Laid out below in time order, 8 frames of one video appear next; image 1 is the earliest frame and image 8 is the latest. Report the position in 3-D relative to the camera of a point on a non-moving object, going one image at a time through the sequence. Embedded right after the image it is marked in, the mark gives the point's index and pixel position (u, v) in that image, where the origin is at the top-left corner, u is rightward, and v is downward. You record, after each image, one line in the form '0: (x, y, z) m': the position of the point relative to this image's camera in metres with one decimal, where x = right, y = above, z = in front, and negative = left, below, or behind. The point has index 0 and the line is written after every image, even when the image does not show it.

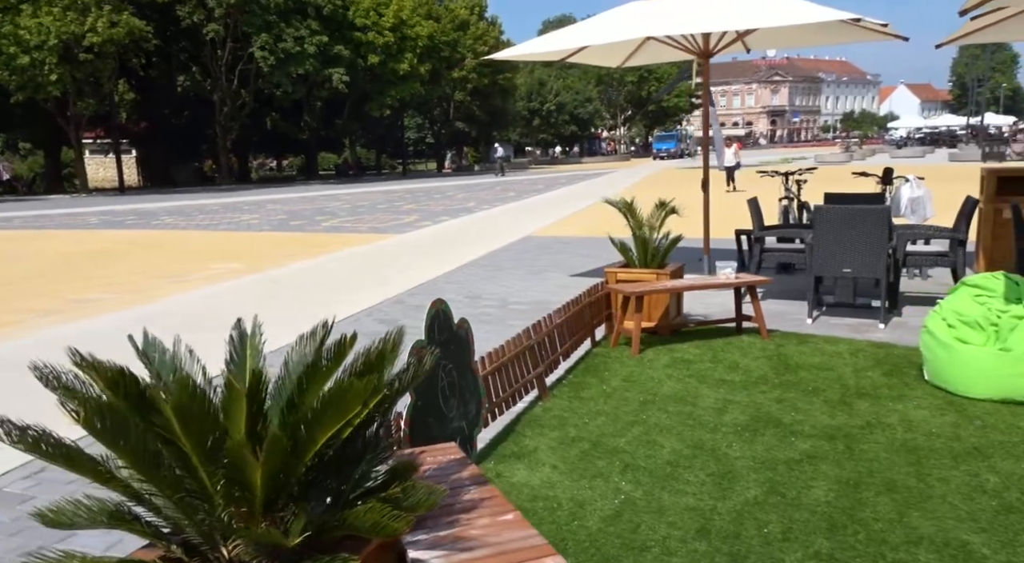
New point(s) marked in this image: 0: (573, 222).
0: (+1.3, +1.3, +17.7) m
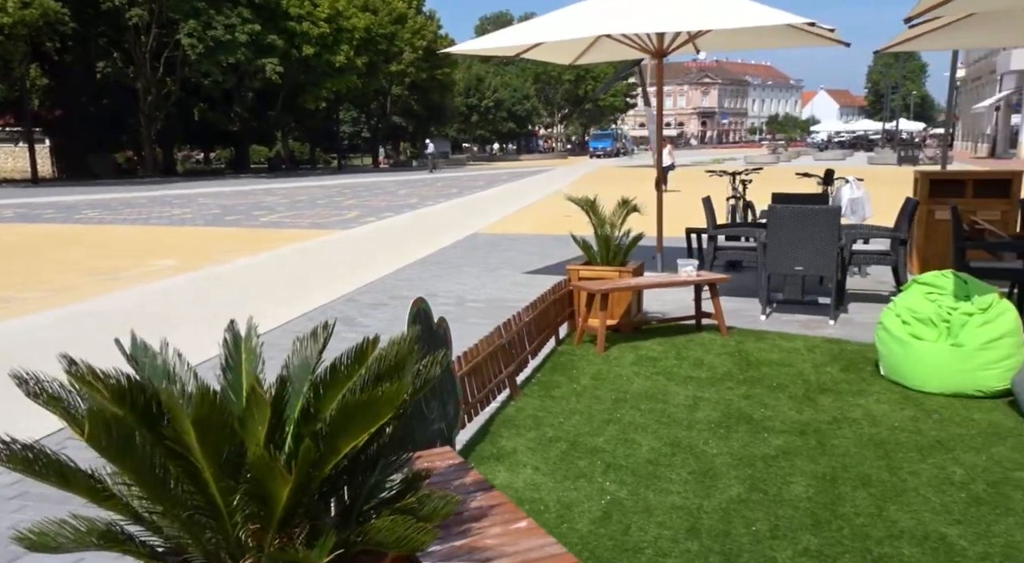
0: (+0.1, +1.4, +17.7) m
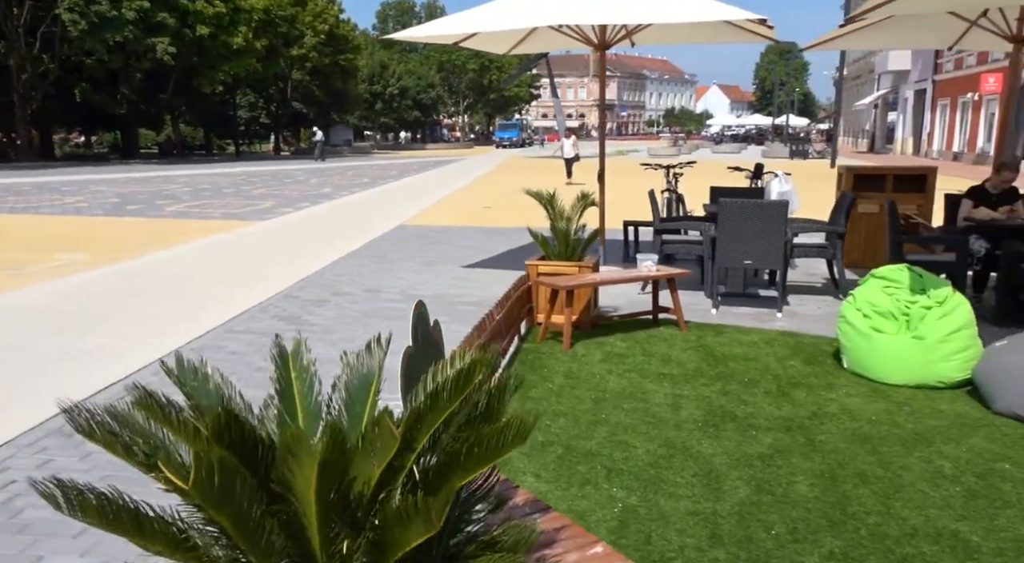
0: (-1.6, +1.6, +17.4) m
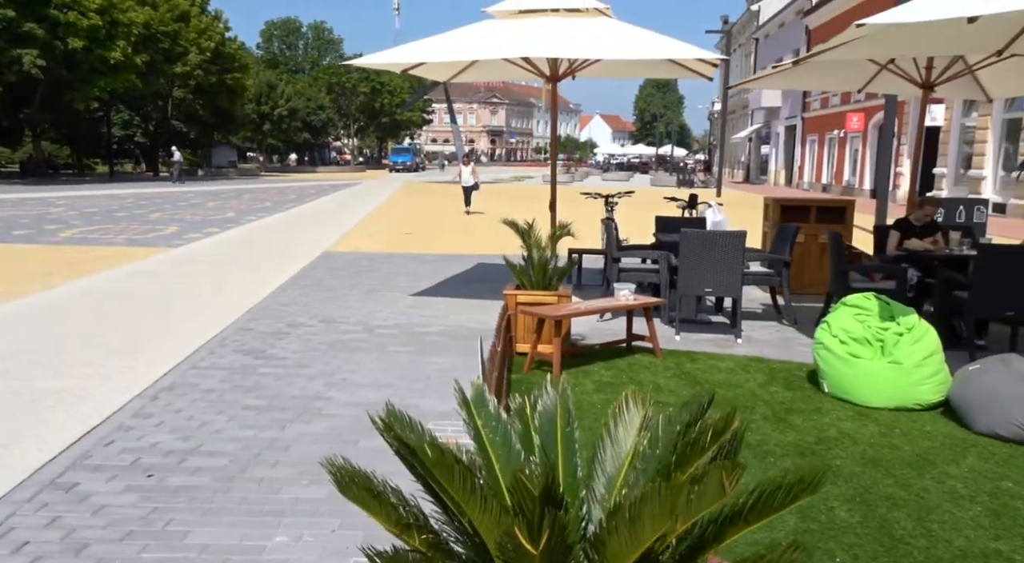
0: (-3.4, +1.0, +17.1) m
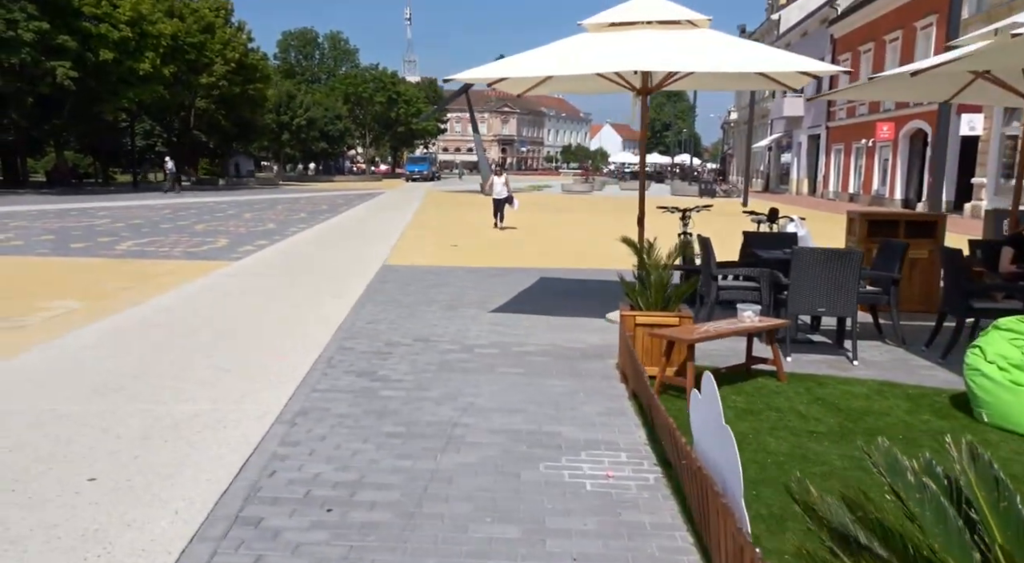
0: (-2.3, +0.7, +17.0) m
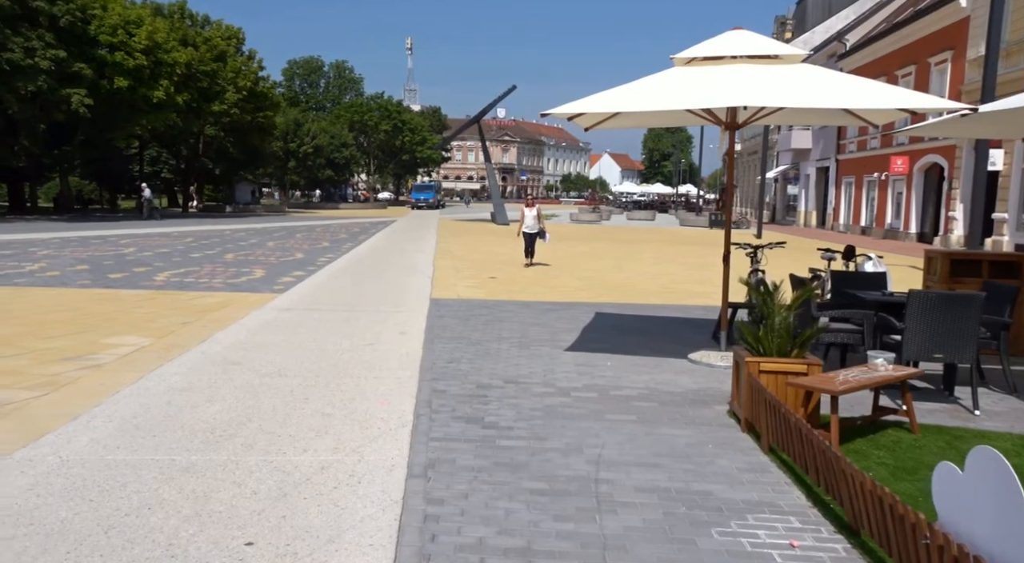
0: (-1.4, 0.0, +16.8) m
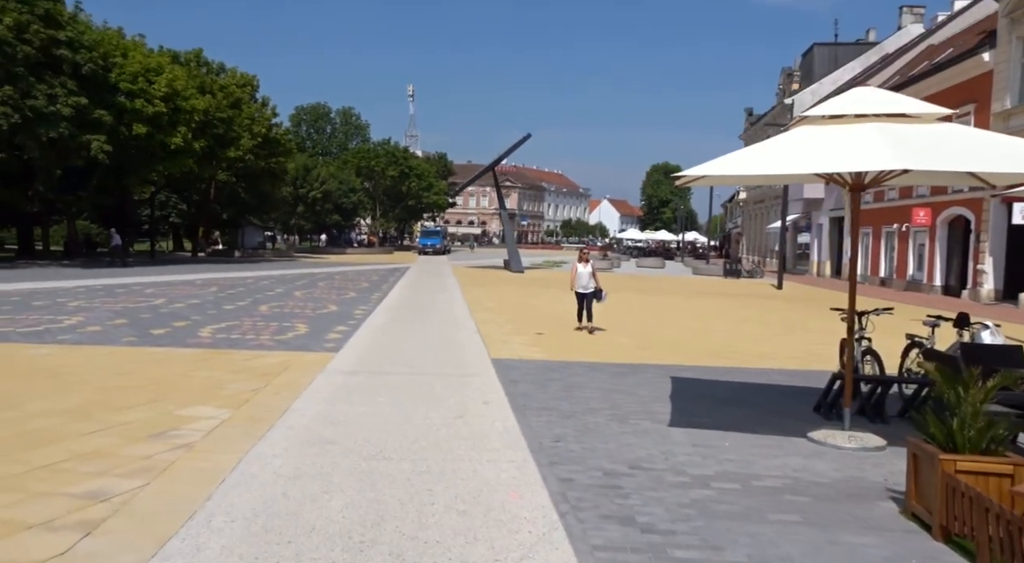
0: (-0.4, -1.2, +16.2) m
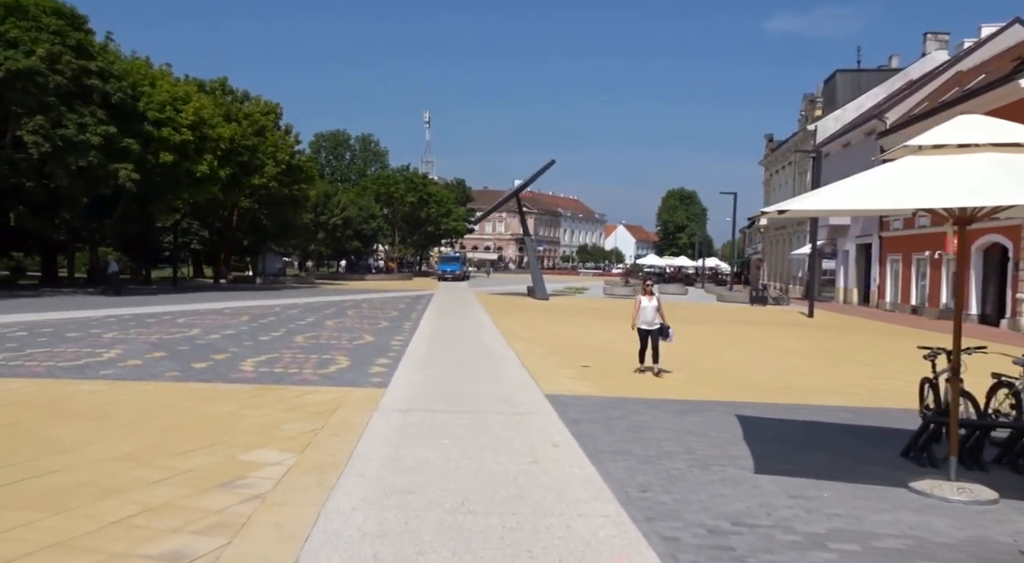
0: (+0.6, -1.8, +15.7) m
